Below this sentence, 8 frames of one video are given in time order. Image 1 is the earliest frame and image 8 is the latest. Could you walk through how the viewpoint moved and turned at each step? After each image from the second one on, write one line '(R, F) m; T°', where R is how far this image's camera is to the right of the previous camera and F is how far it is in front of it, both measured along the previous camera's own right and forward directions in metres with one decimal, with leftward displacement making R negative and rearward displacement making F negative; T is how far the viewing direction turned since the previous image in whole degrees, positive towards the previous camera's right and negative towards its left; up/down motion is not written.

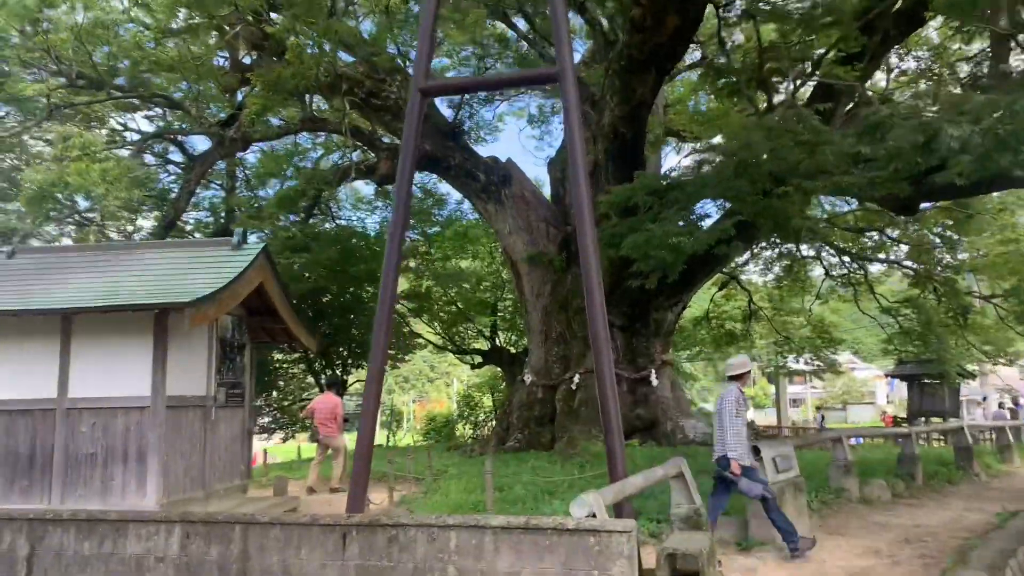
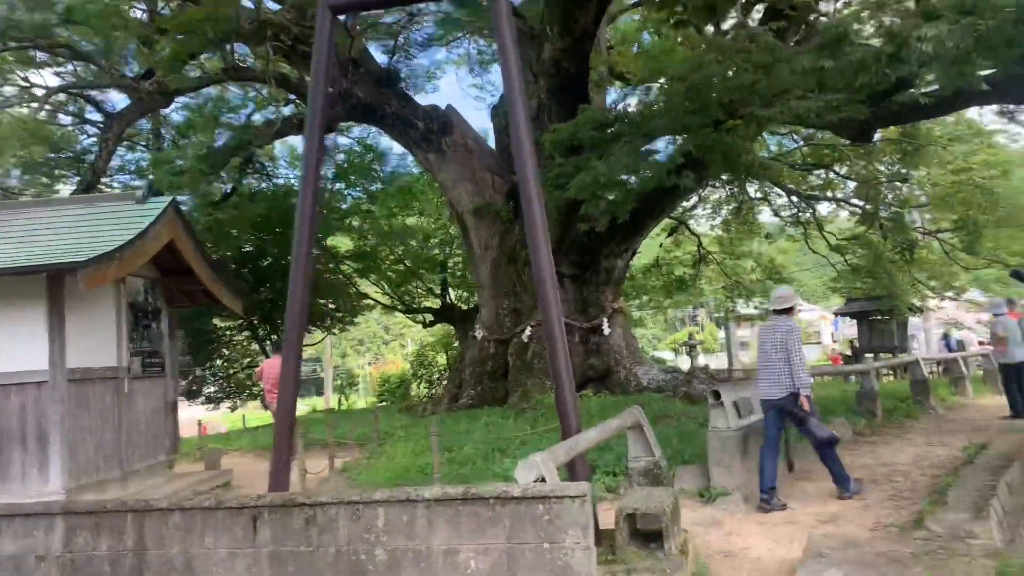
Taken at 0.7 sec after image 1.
(+0.1, +0.5) m; +3°
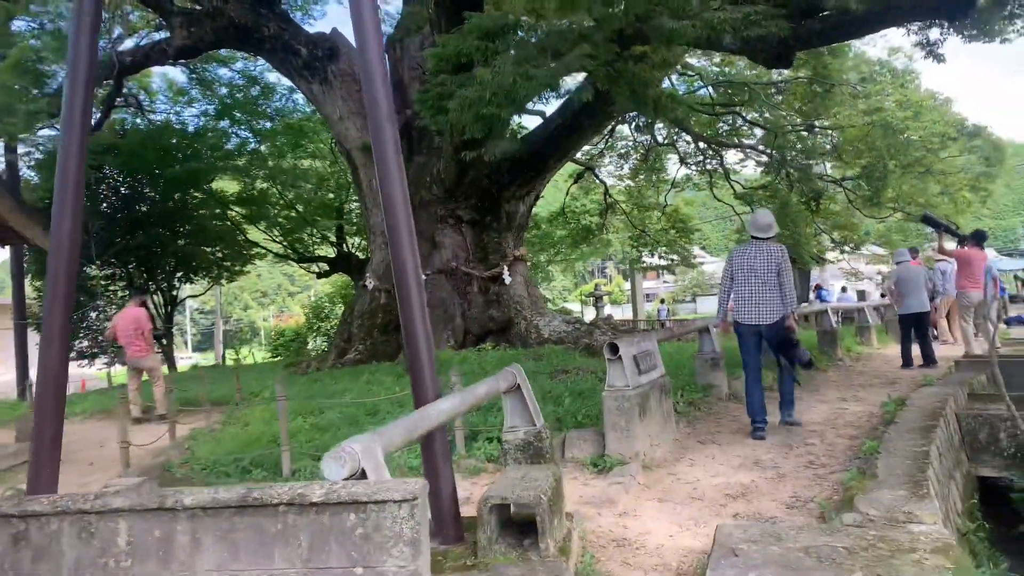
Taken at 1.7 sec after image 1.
(+0.3, +0.9) m; +6°
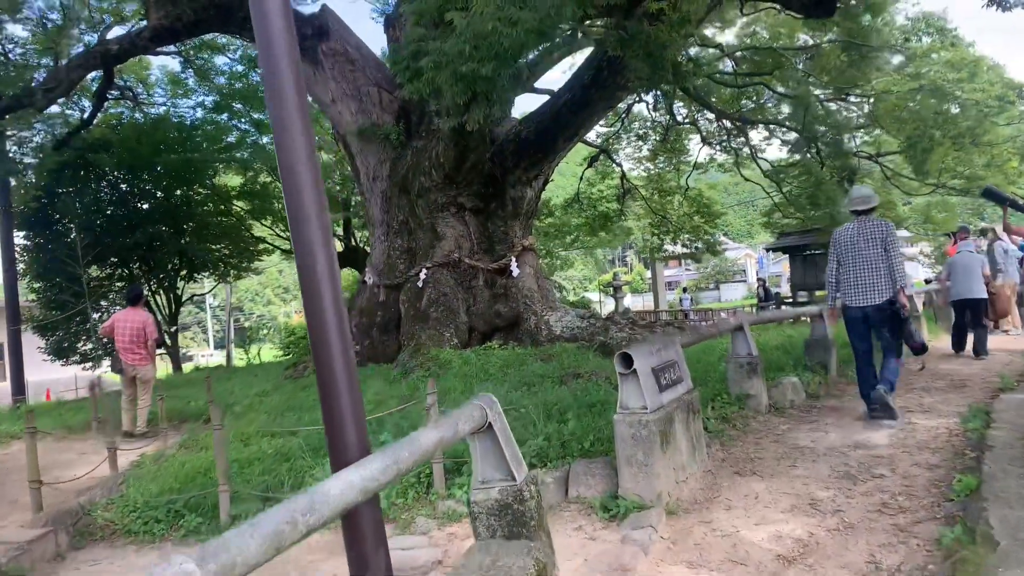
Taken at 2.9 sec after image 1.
(+0.2, +1.0) m; -2°
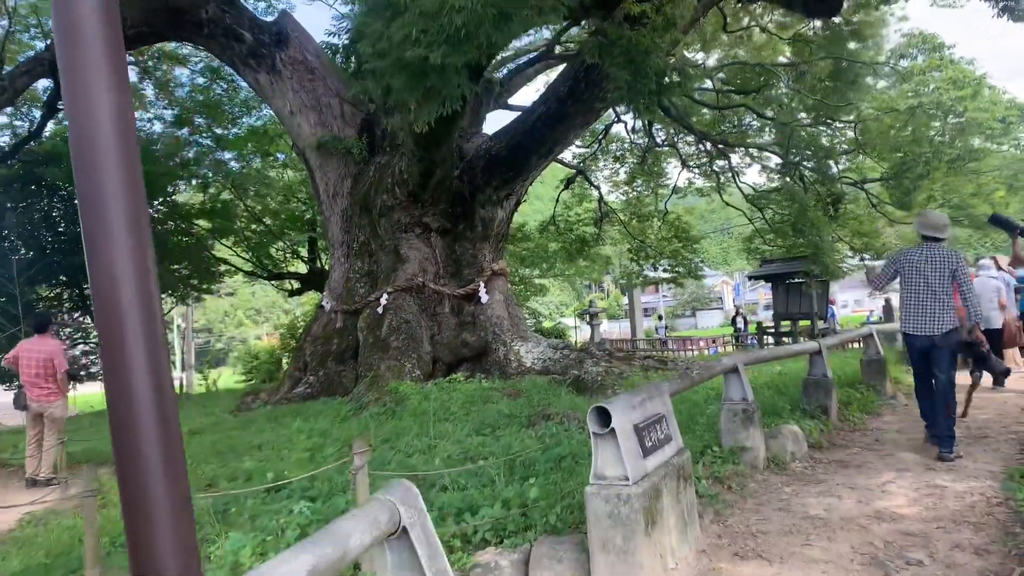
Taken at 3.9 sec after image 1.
(+0.1, +0.8) m; +2°
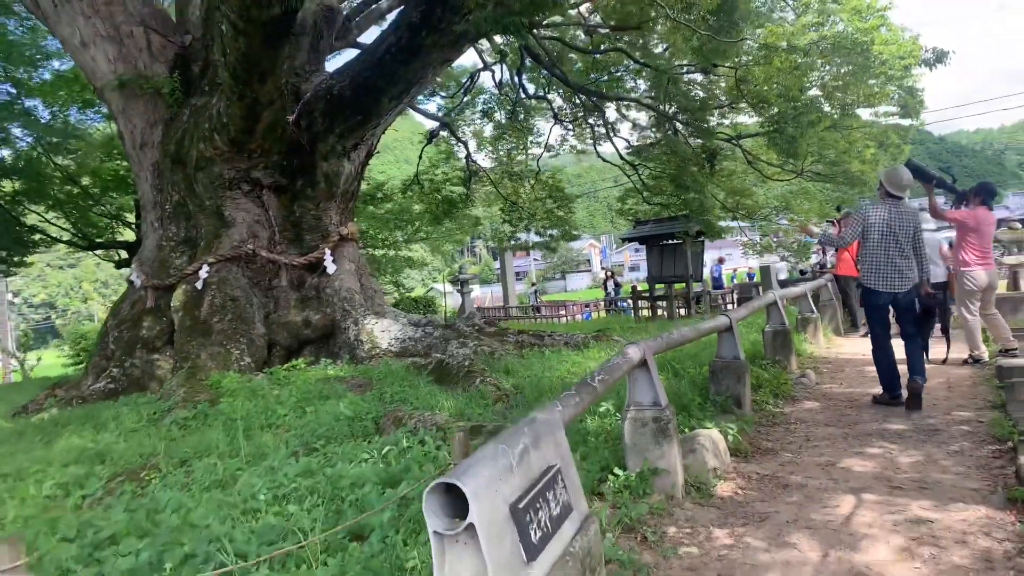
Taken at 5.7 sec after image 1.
(+0.2, +1.4) m; +9°
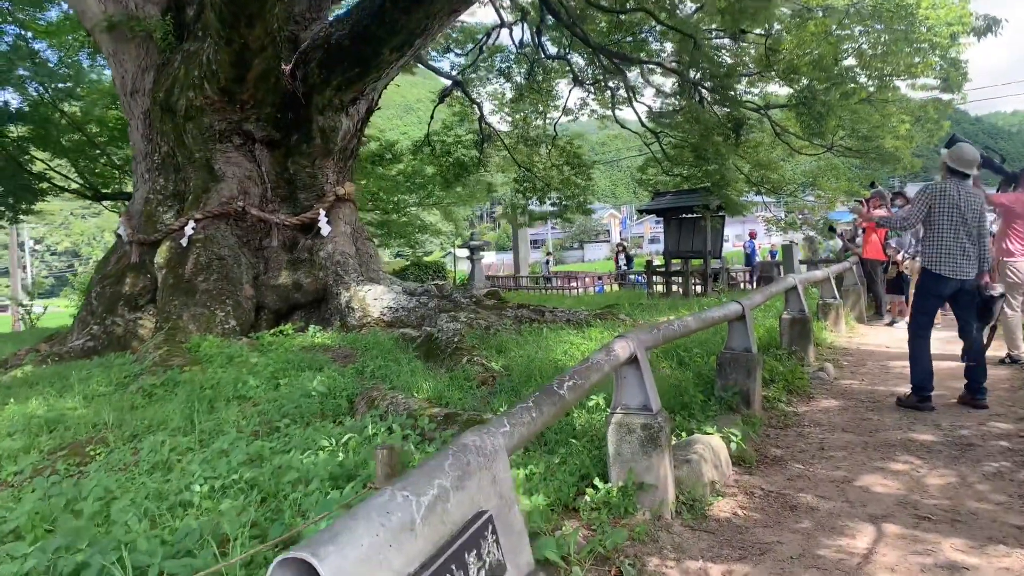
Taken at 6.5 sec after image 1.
(+0.2, +0.5) m; -1°
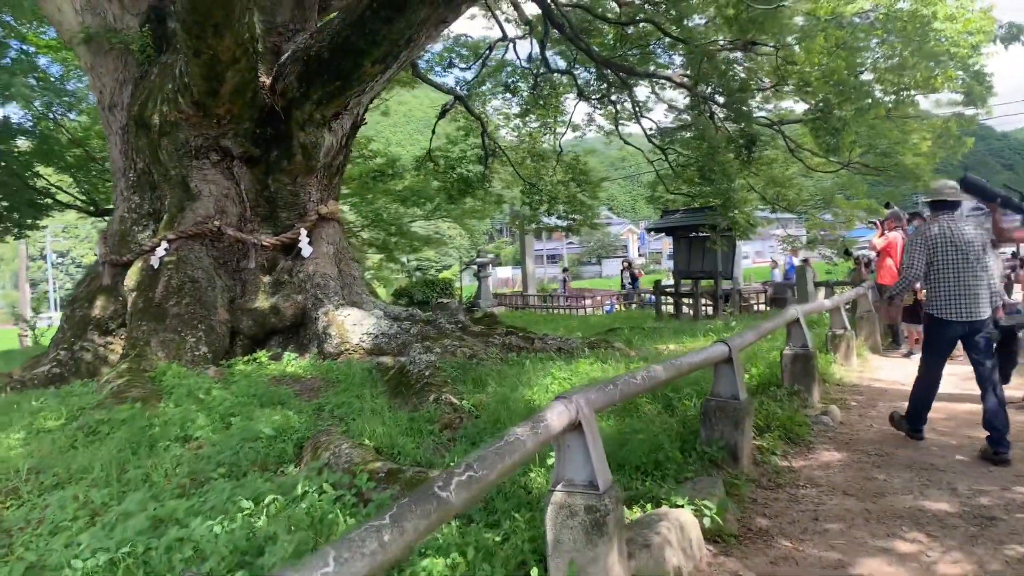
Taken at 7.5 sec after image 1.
(+0.3, +0.5) m; -1°
